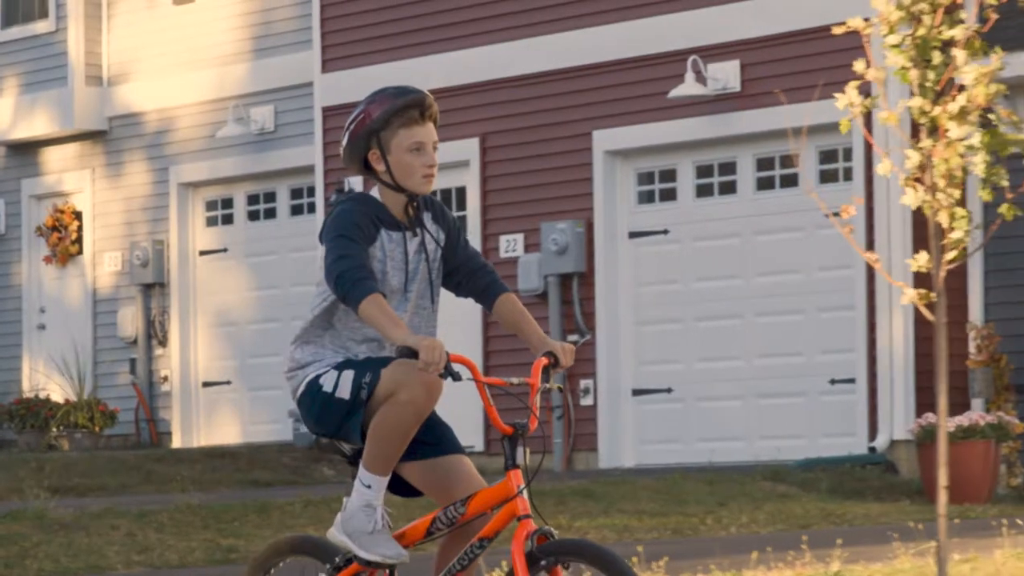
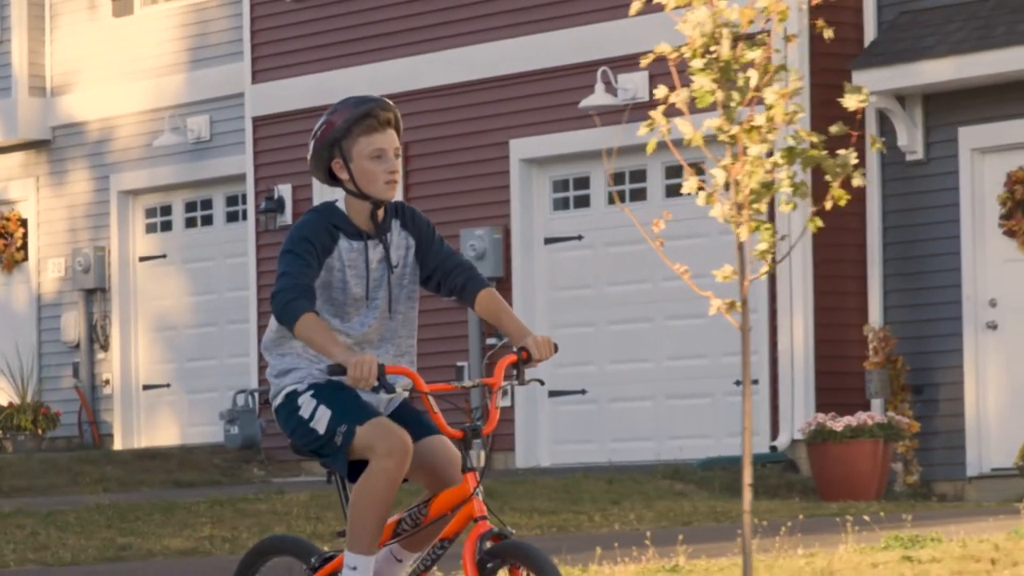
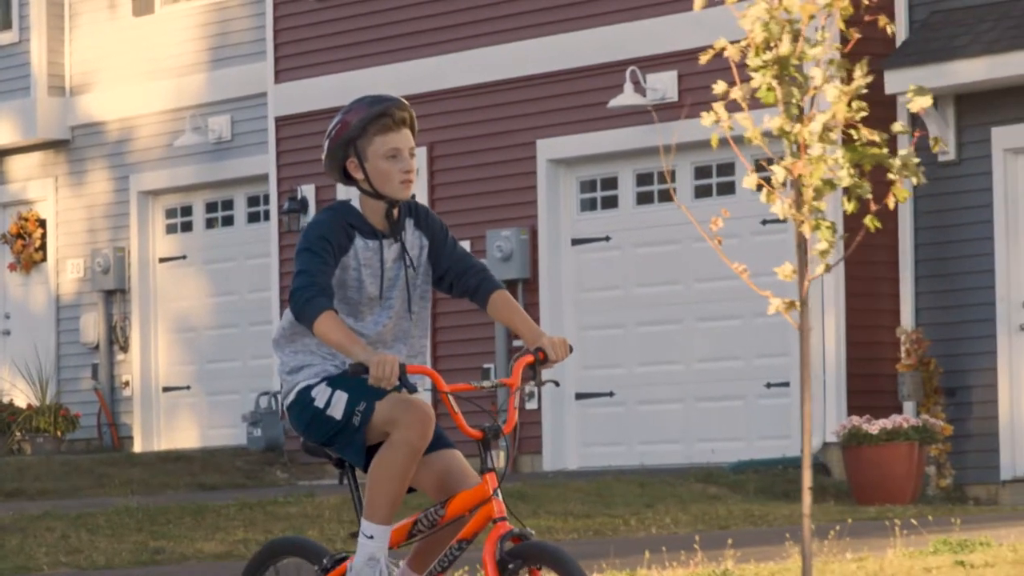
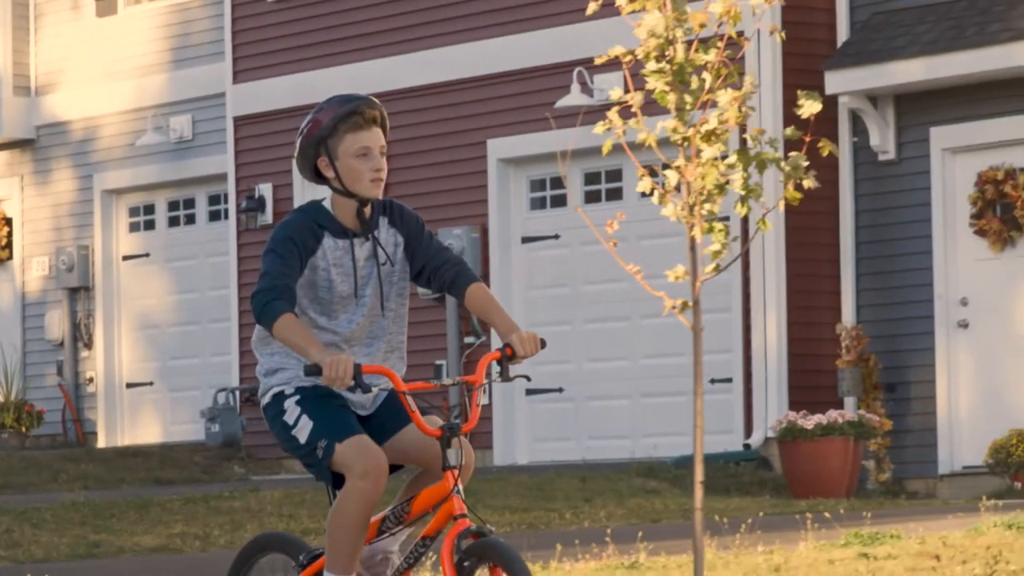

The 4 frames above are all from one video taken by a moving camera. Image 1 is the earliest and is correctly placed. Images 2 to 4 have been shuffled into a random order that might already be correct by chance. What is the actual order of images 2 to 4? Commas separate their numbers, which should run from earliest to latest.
3, 2, 4
